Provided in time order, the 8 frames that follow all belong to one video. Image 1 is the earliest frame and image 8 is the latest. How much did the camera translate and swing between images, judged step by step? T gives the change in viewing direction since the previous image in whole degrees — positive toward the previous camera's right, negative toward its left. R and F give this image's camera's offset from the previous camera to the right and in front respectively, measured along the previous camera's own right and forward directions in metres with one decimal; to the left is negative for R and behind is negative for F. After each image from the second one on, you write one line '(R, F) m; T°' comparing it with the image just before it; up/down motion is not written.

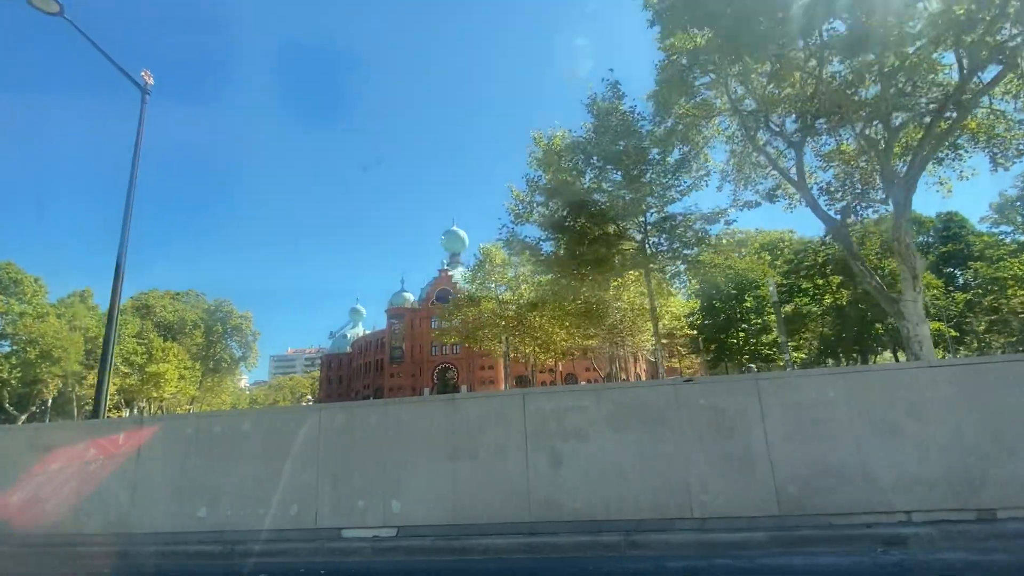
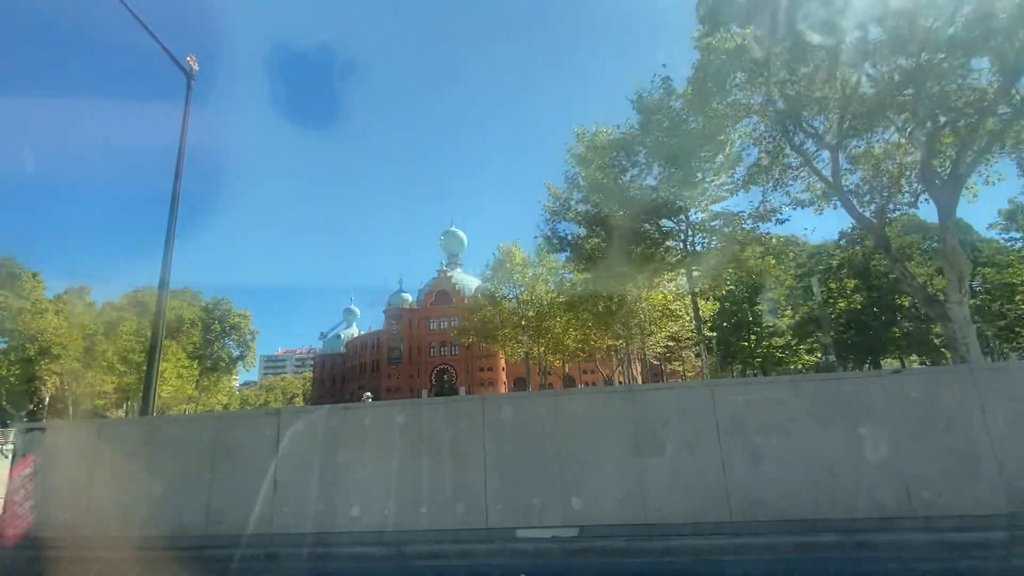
(-2.0, +0.4) m; +1°
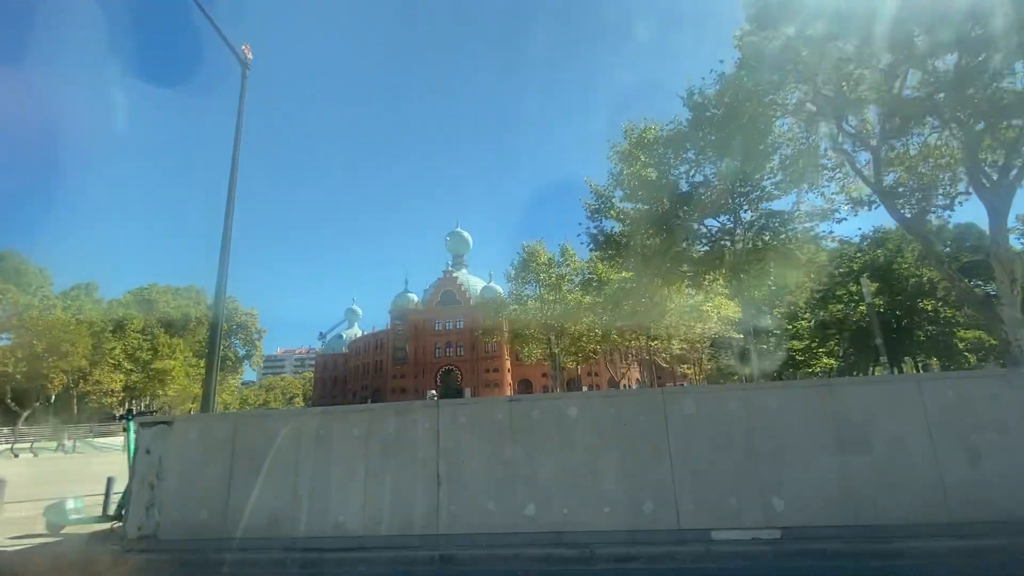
(-1.9, +0.3) m; 0°
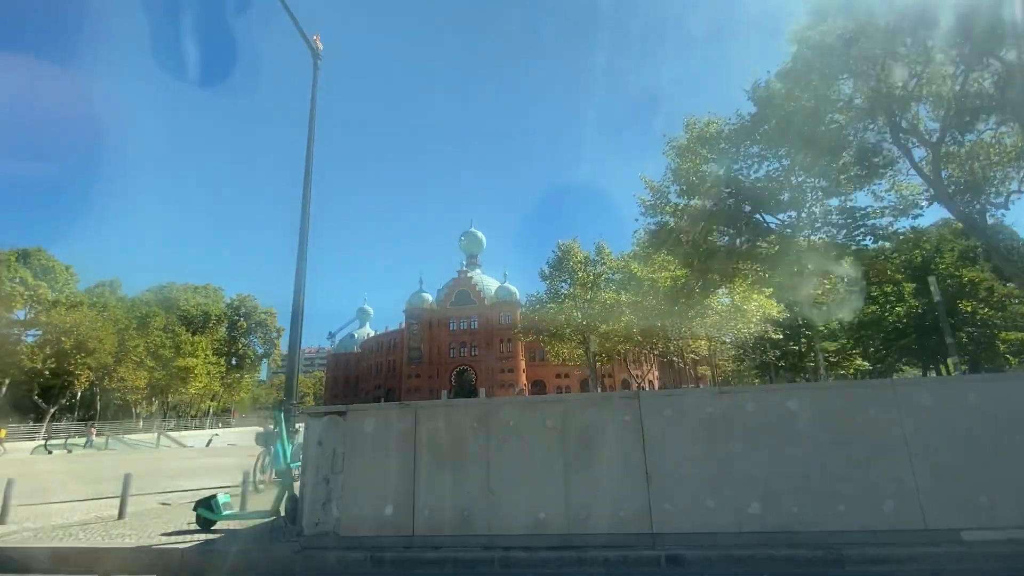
(-2.0, +0.3) m; 0°
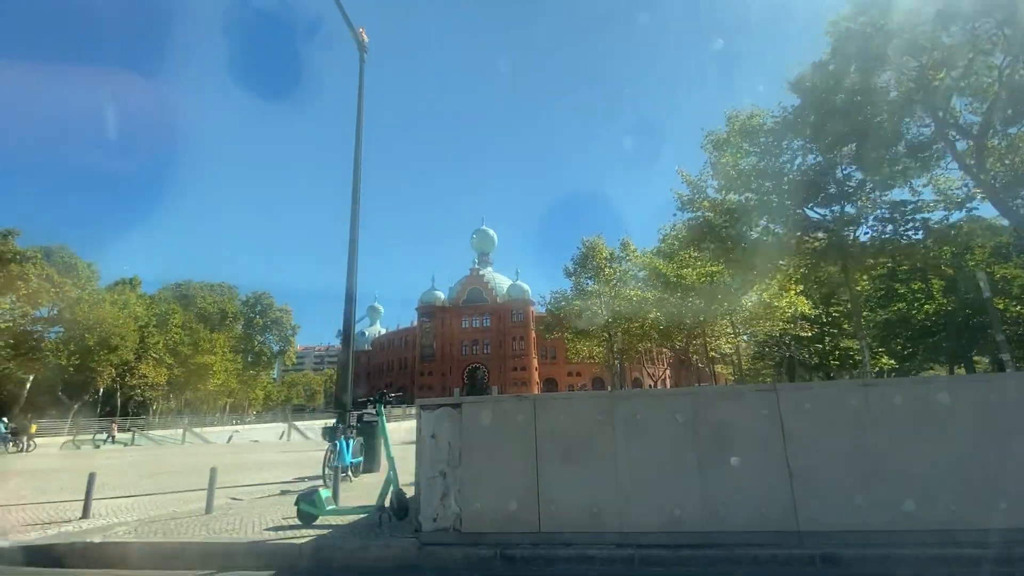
(-1.2, +0.2) m; -1°
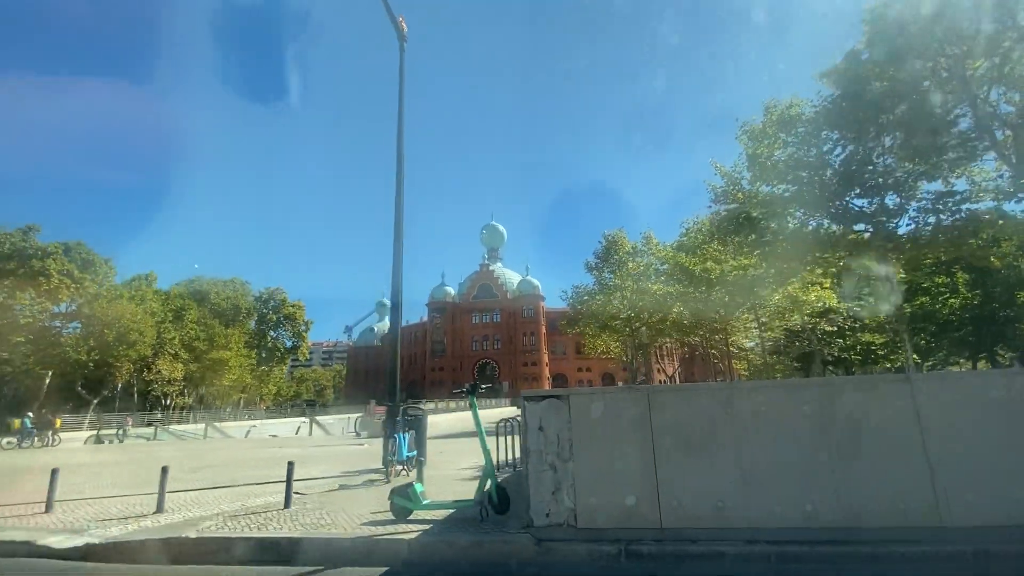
(-1.1, +0.2) m; 0°
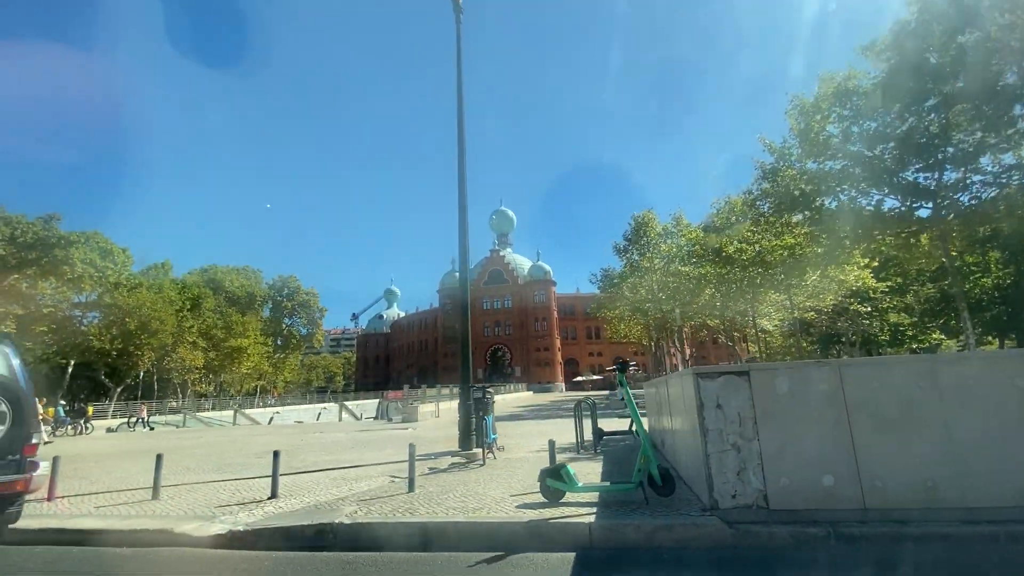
(-1.7, +0.3) m; 0°
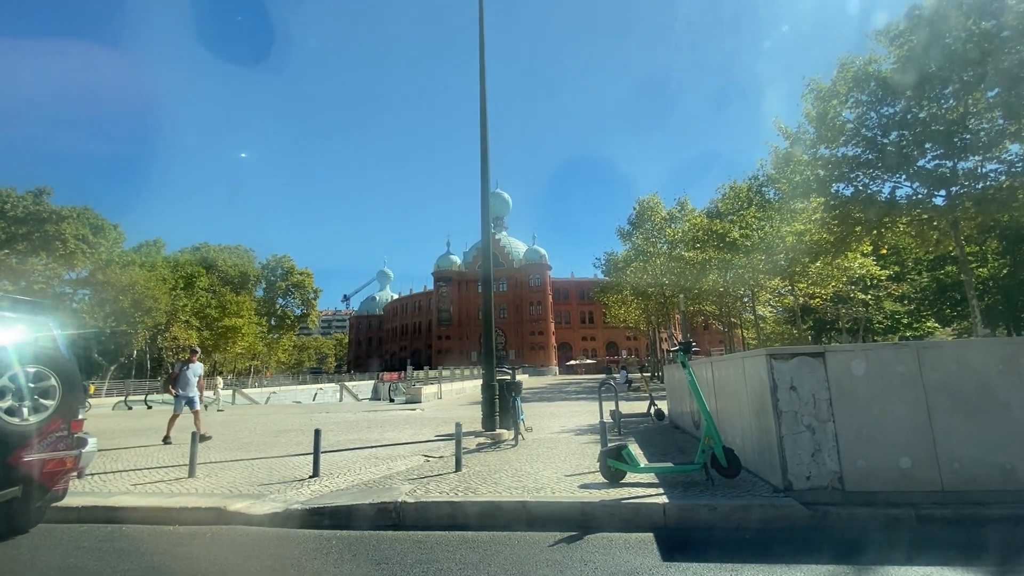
(-0.8, +0.1) m; +1°
